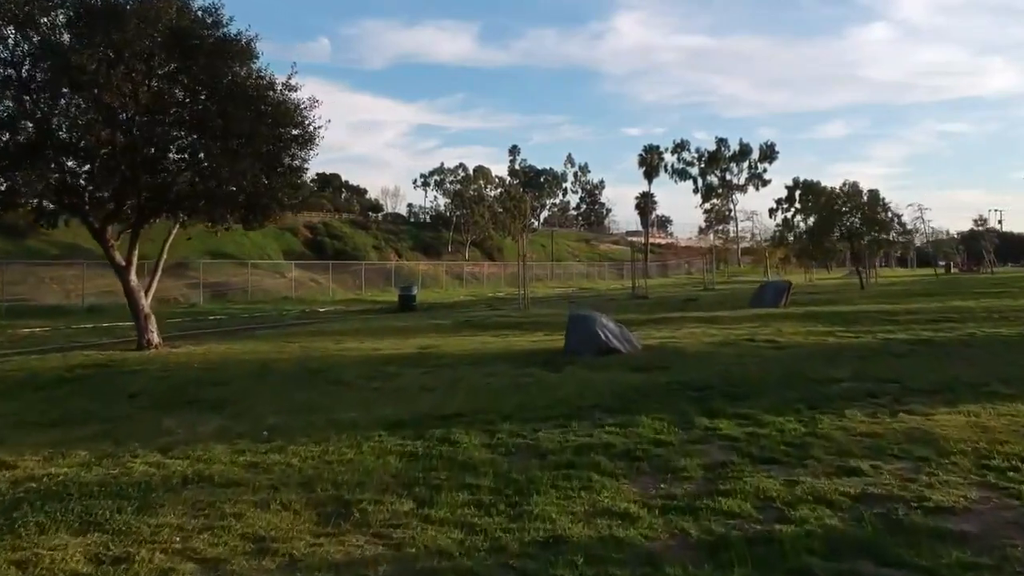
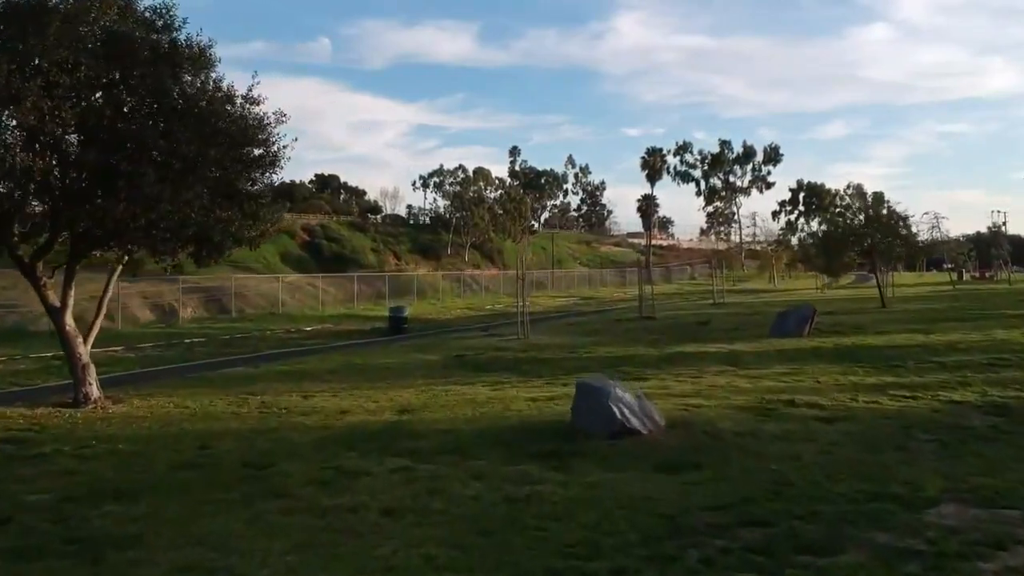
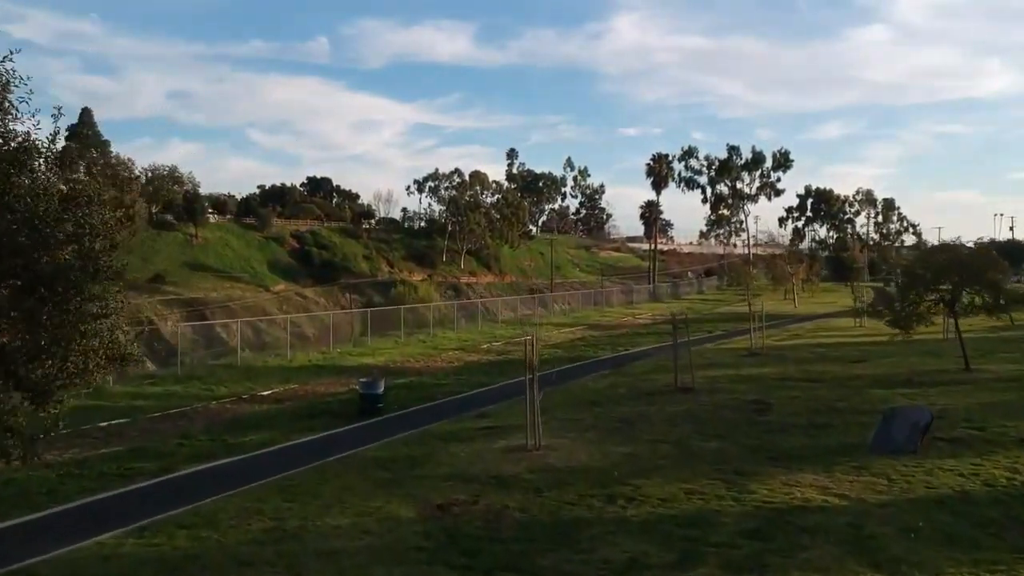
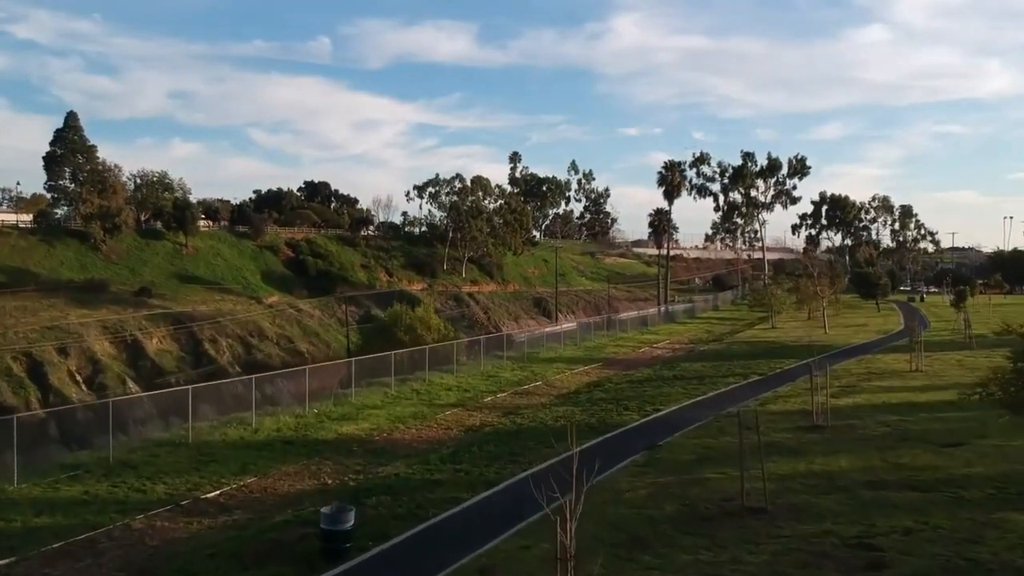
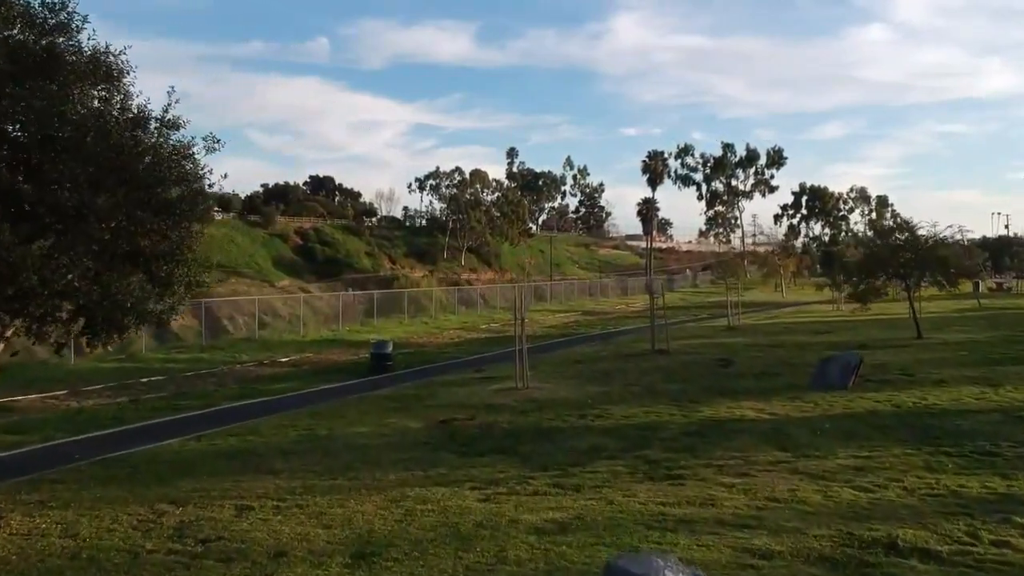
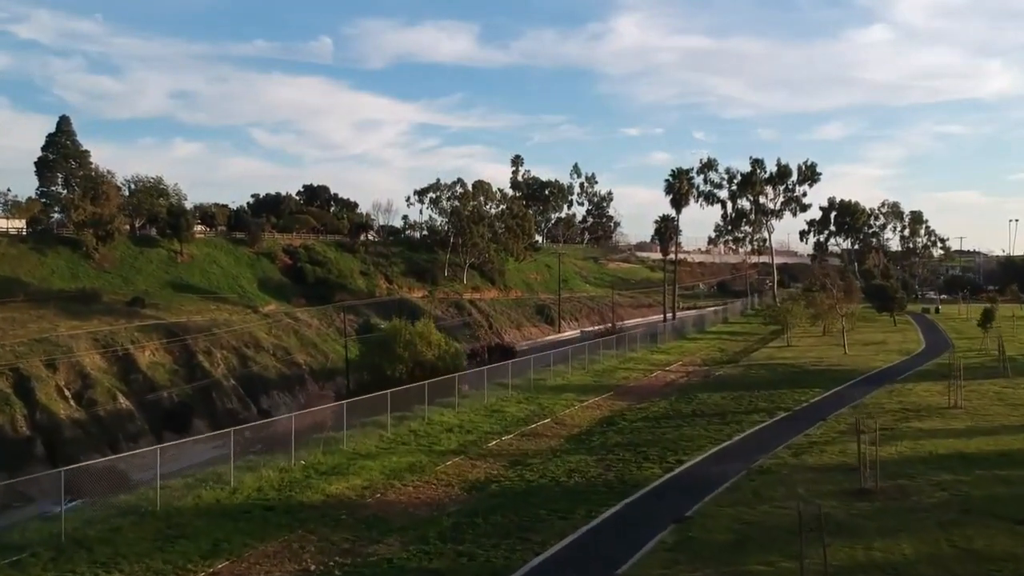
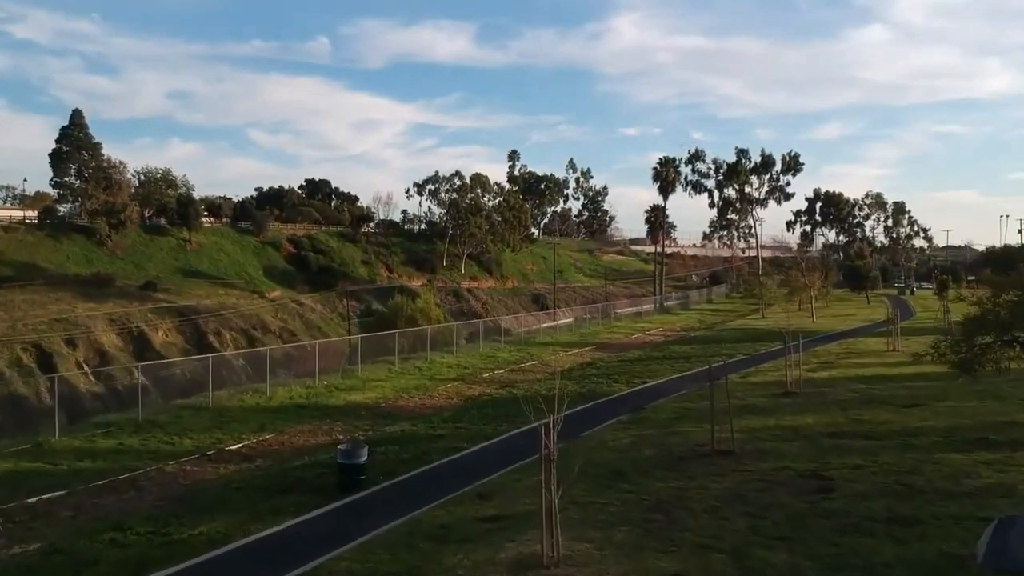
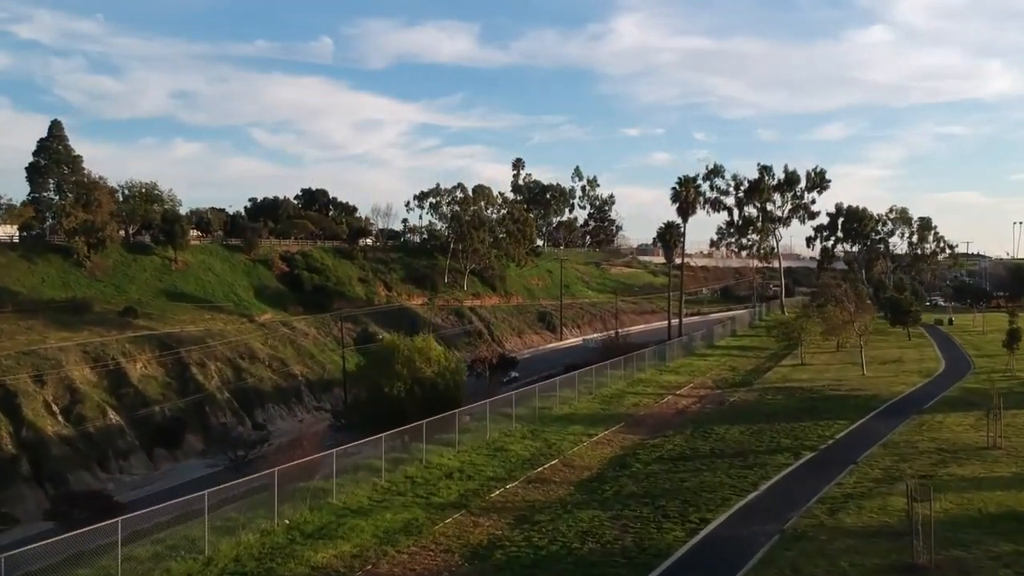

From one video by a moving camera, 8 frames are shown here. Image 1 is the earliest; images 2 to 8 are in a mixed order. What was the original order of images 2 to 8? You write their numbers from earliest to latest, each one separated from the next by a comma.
2, 5, 3, 7, 4, 6, 8
